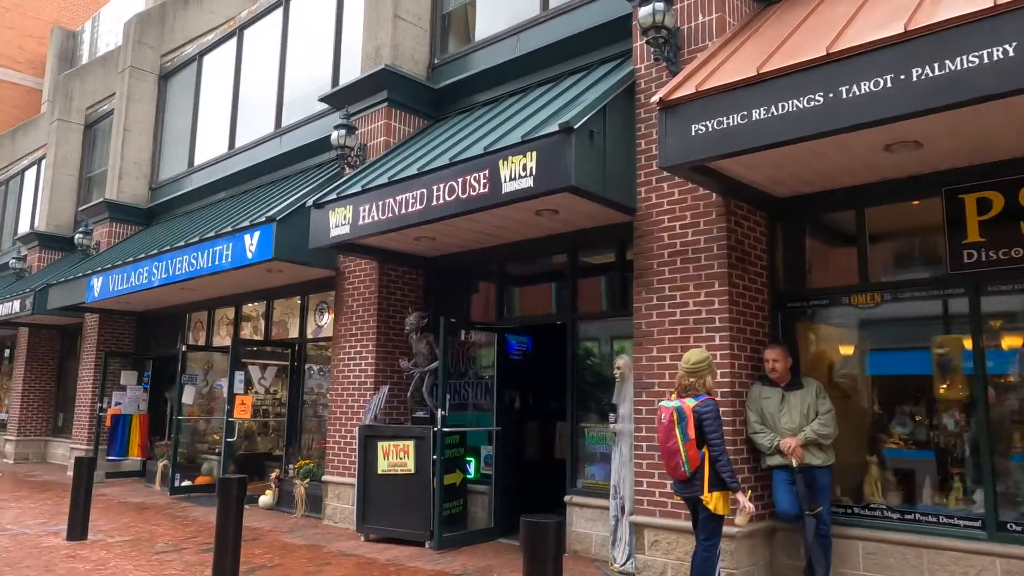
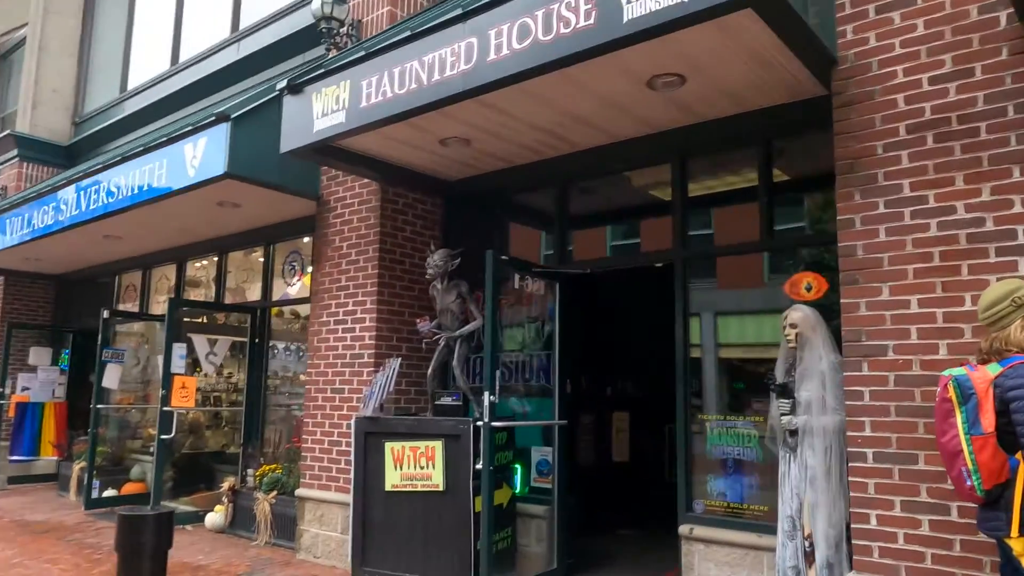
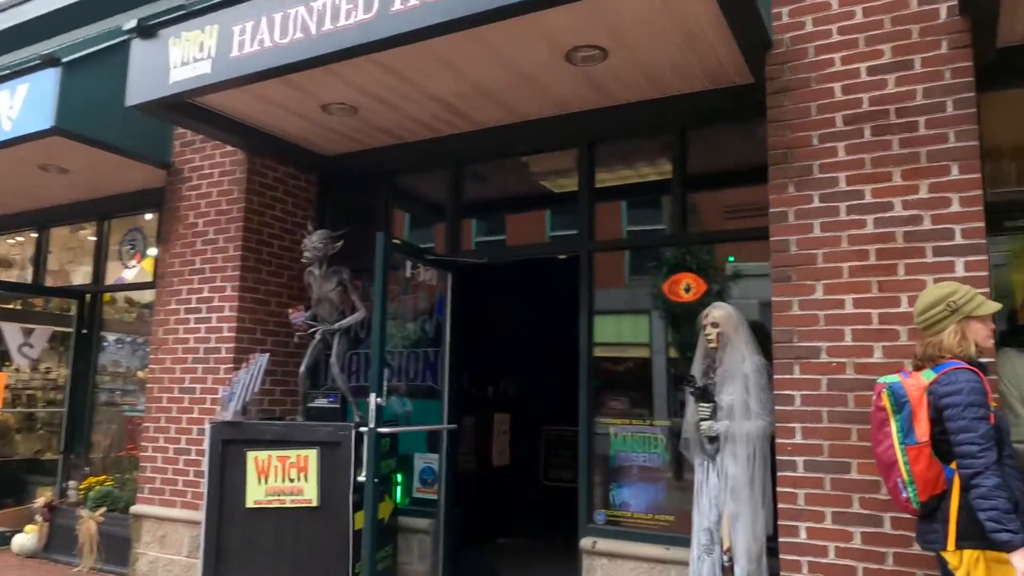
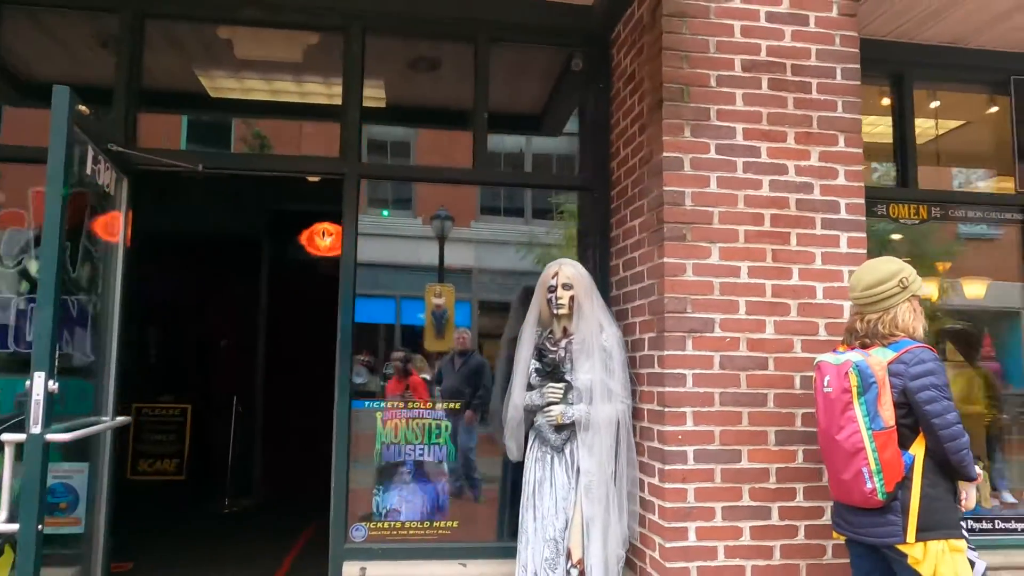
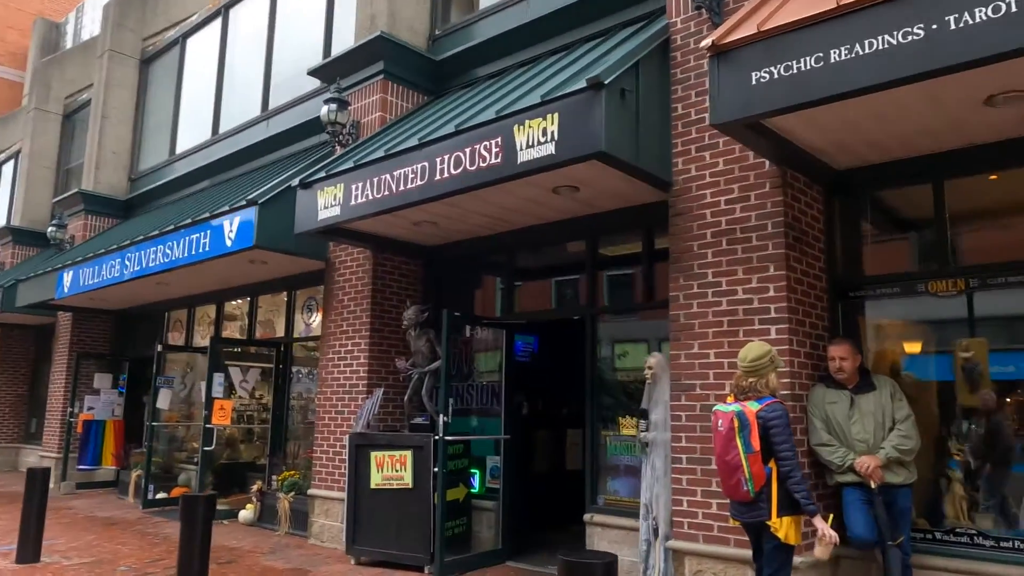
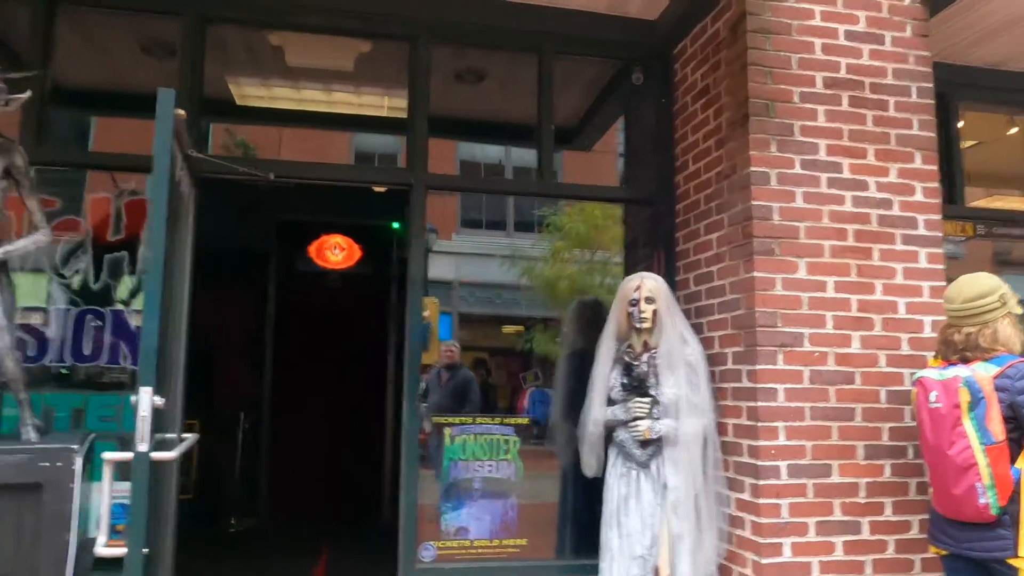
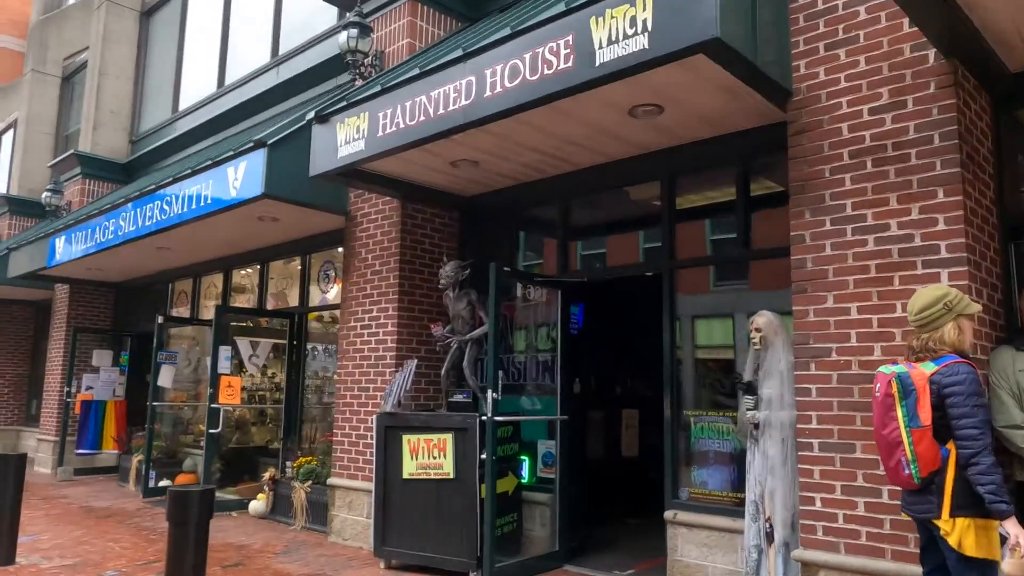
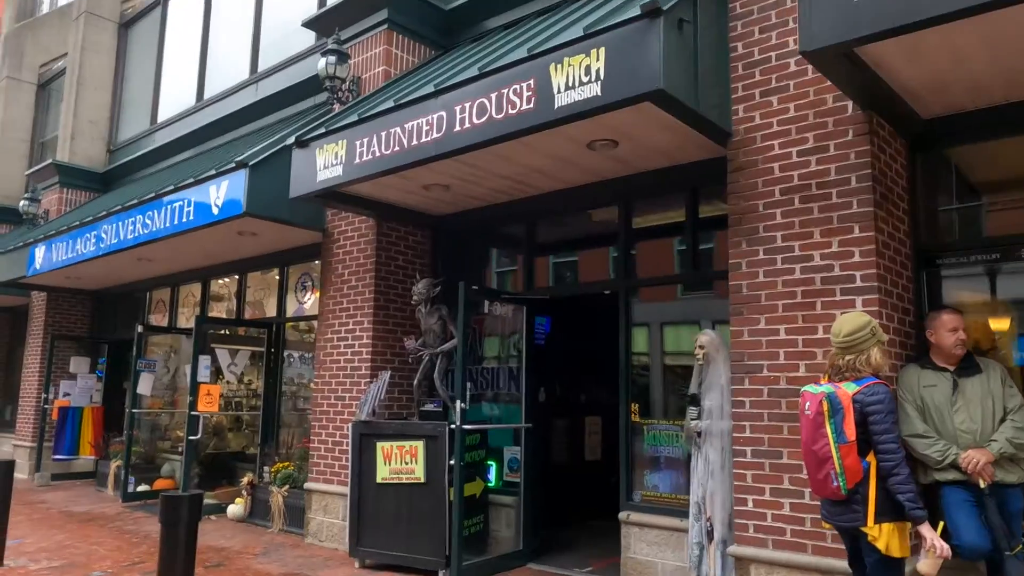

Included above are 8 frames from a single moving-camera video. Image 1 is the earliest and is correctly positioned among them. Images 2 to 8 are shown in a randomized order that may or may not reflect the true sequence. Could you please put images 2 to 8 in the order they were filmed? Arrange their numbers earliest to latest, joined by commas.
5, 8, 7, 2, 3, 4, 6
